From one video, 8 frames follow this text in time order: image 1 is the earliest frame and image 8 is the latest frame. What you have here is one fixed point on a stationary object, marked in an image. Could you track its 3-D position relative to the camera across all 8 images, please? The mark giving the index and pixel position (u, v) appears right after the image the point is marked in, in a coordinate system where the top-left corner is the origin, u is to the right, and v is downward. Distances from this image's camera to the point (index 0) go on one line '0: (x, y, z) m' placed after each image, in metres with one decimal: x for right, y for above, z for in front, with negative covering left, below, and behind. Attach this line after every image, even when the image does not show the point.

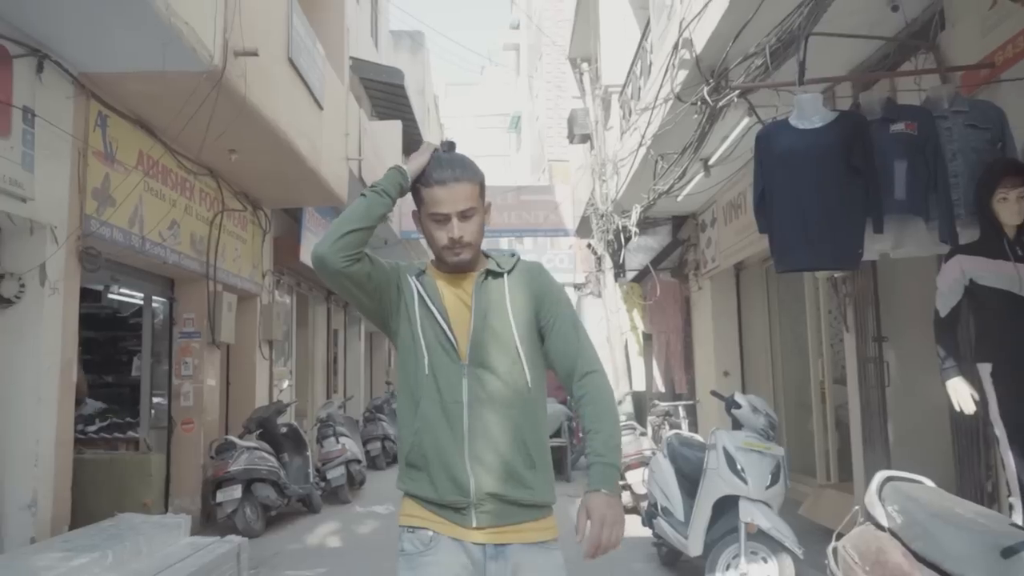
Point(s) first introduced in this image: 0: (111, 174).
0: (-2.5, +0.7, +5.2) m
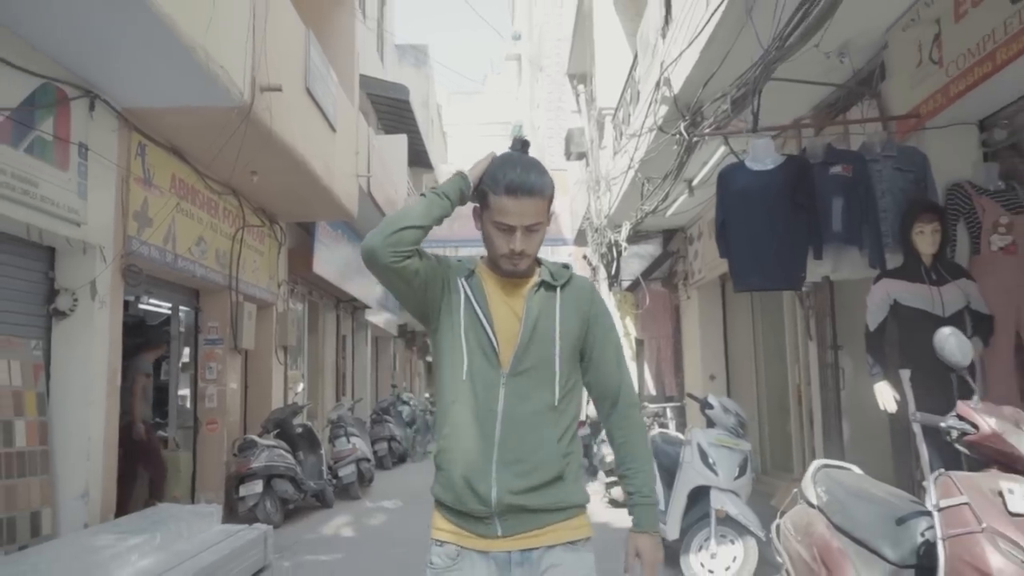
0: (-2.5, +0.6, +5.8) m
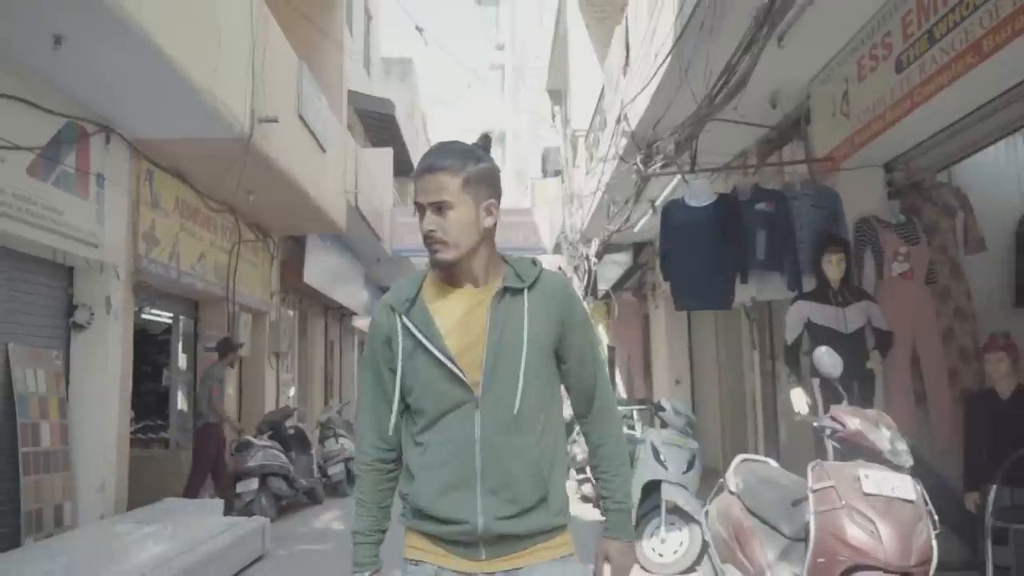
0: (-2.7, +0.5, +6.3) m
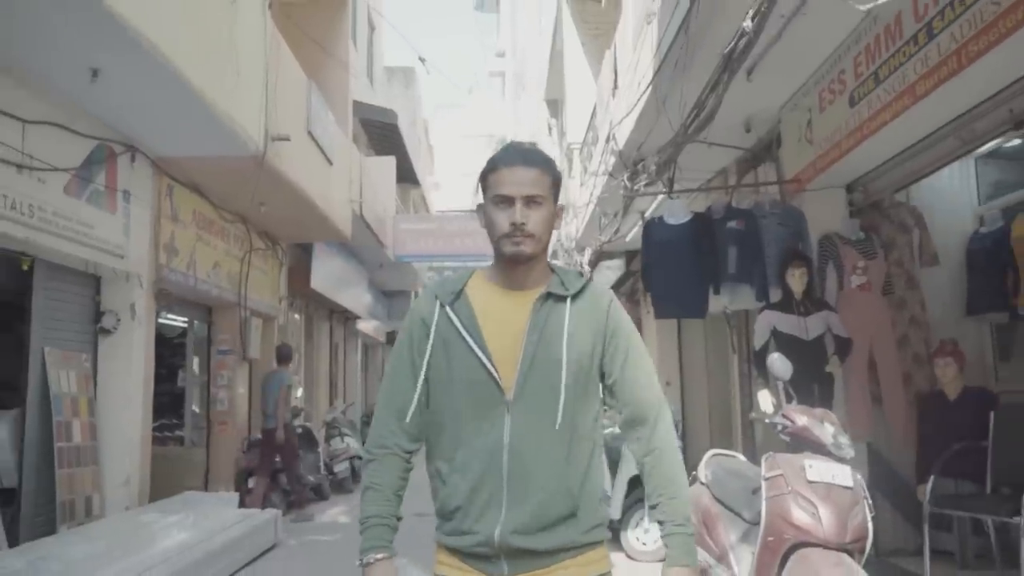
0: (-2.7, +0.5, +6.8) m
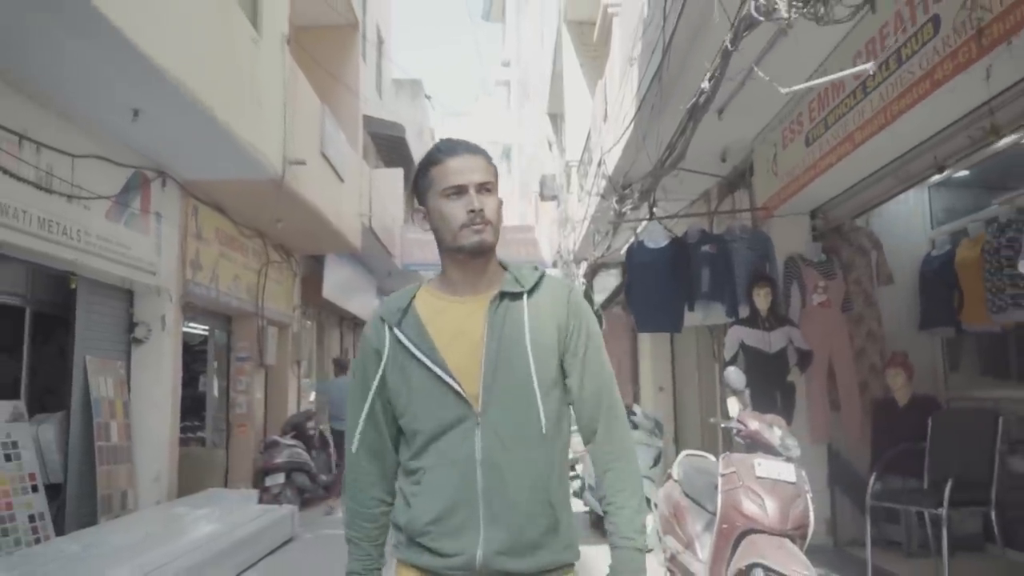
0: (-2.7, +0.4, +7.4) m
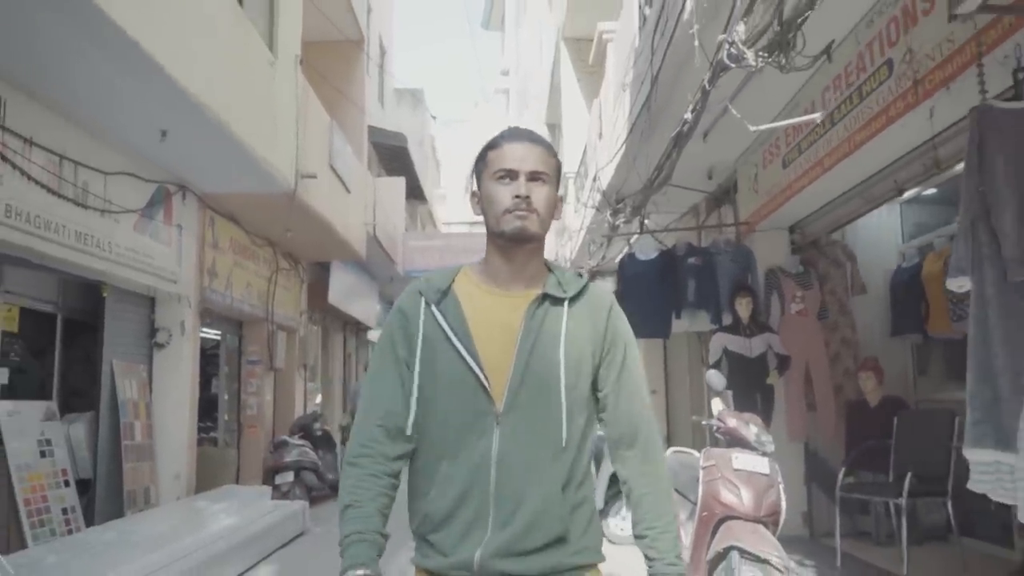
0: (-2.7, +0.3, +7.8) m
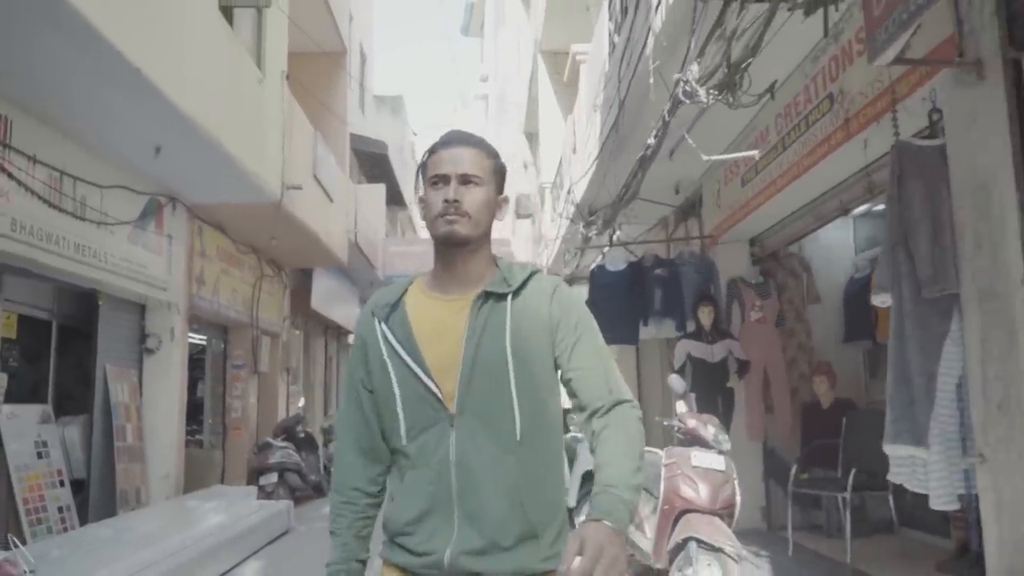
0: (-2.9, +0.2, +8.0) m
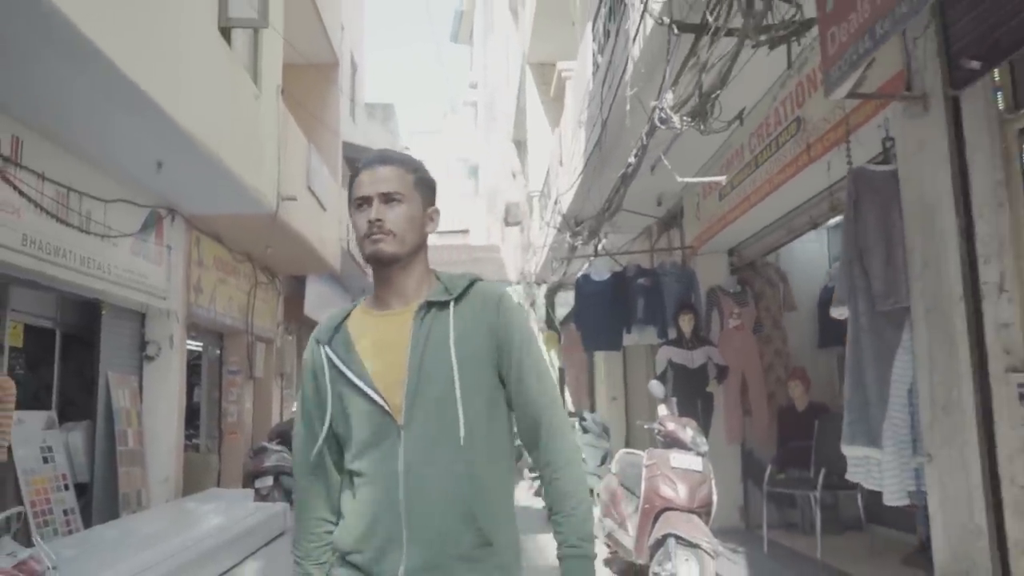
0: (-3.0, +0.1, +8.2) m
